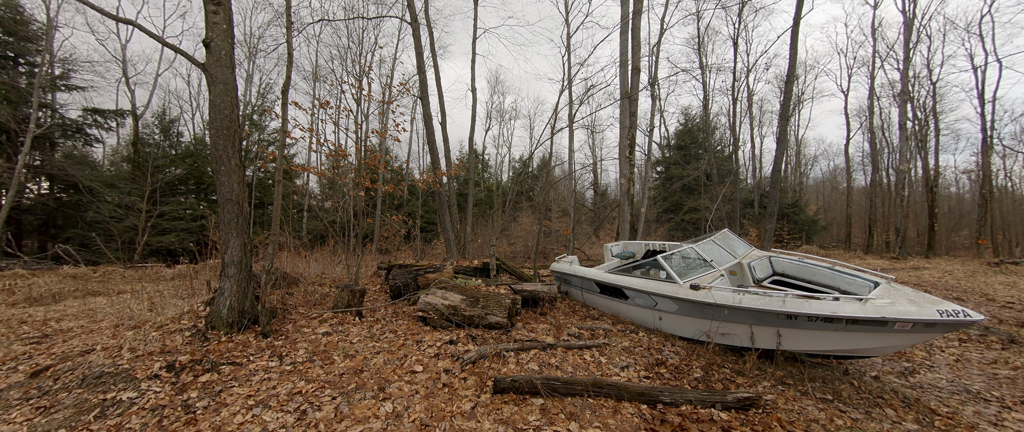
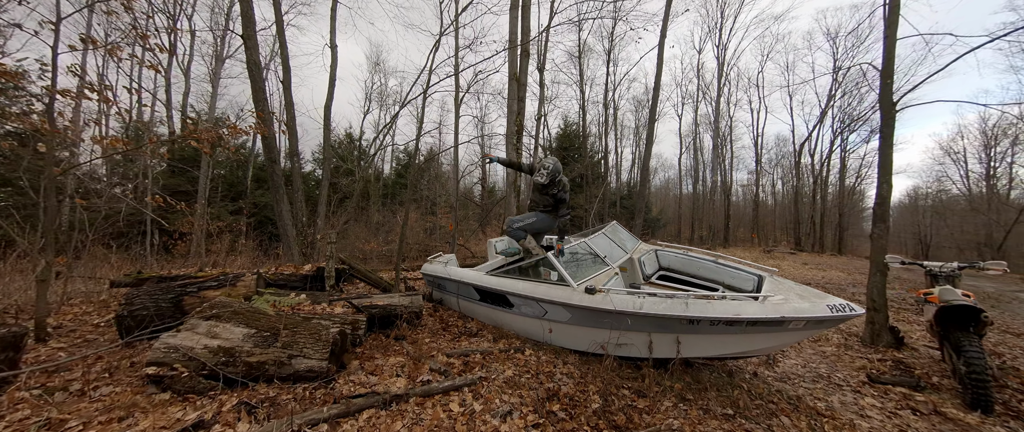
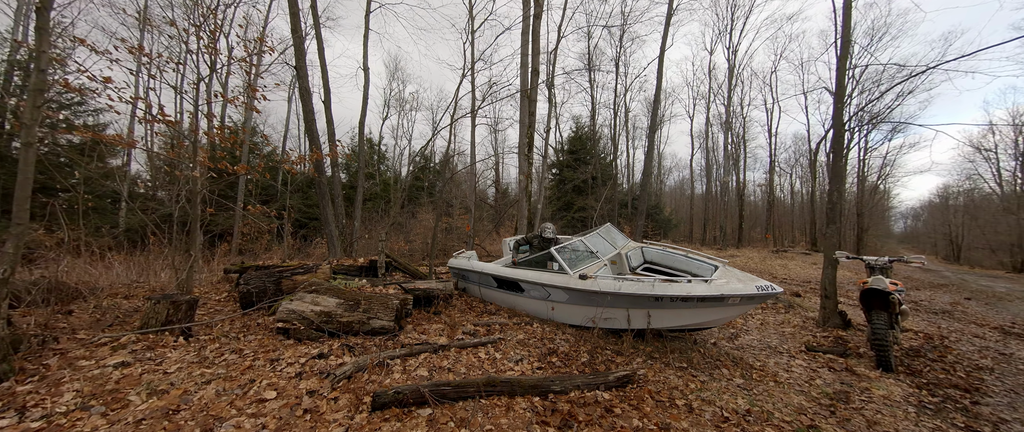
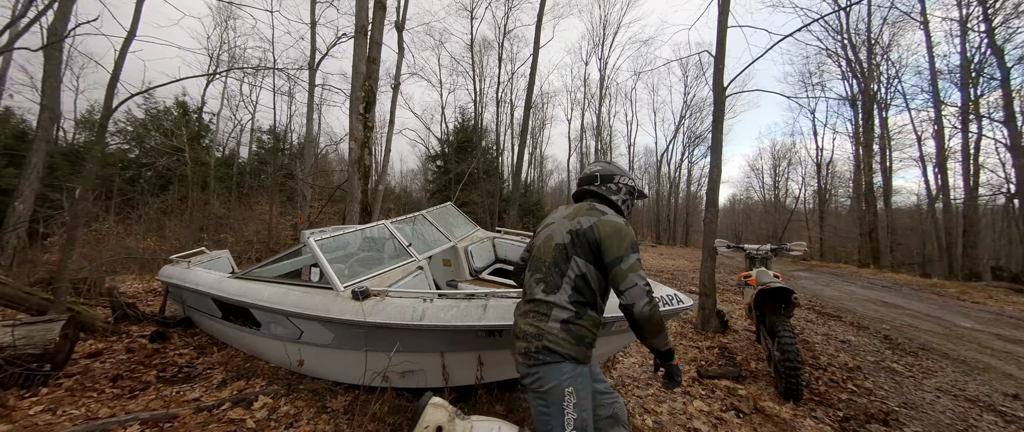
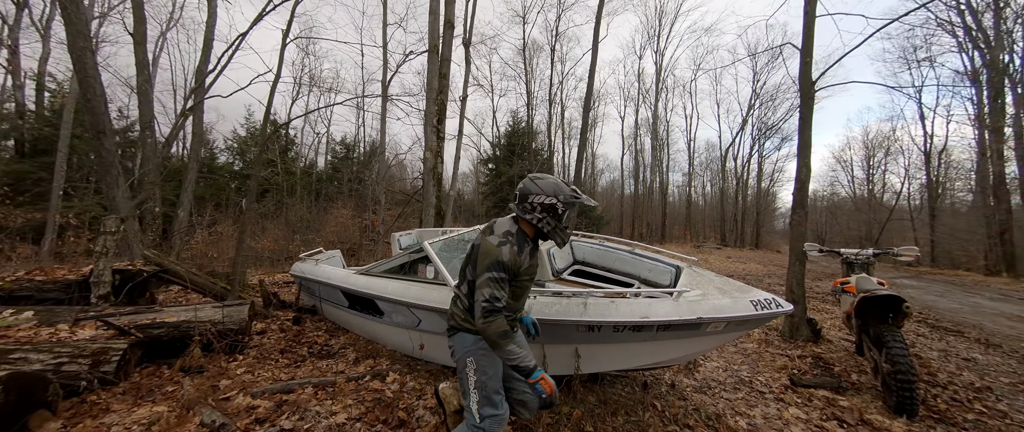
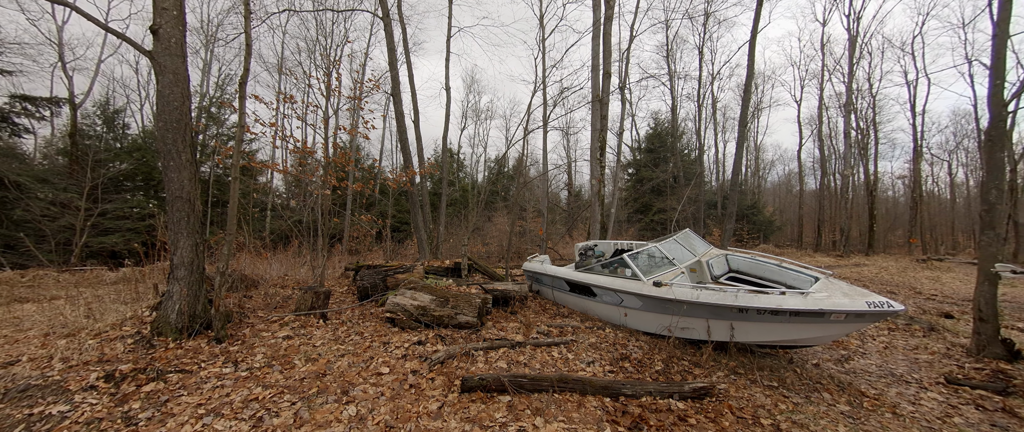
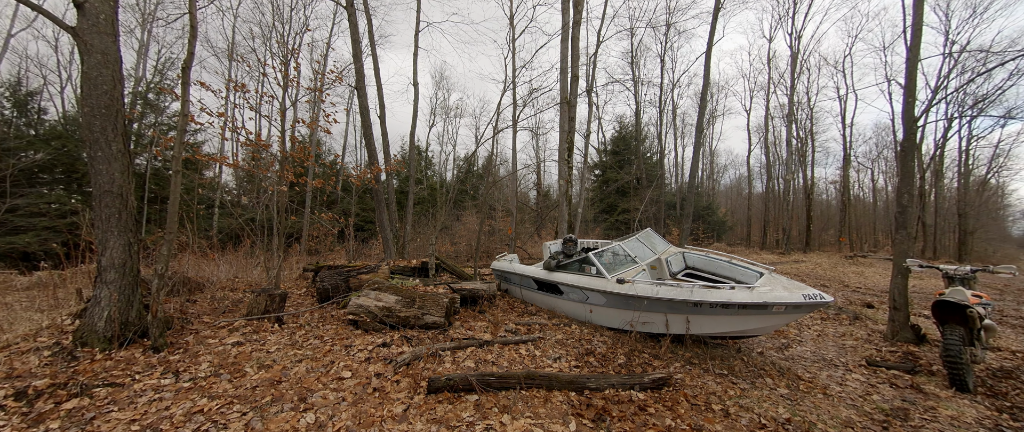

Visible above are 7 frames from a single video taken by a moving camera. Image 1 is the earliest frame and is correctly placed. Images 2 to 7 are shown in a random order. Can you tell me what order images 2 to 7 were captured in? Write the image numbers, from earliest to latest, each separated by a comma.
6, 7, 3, 2, 5, 4
